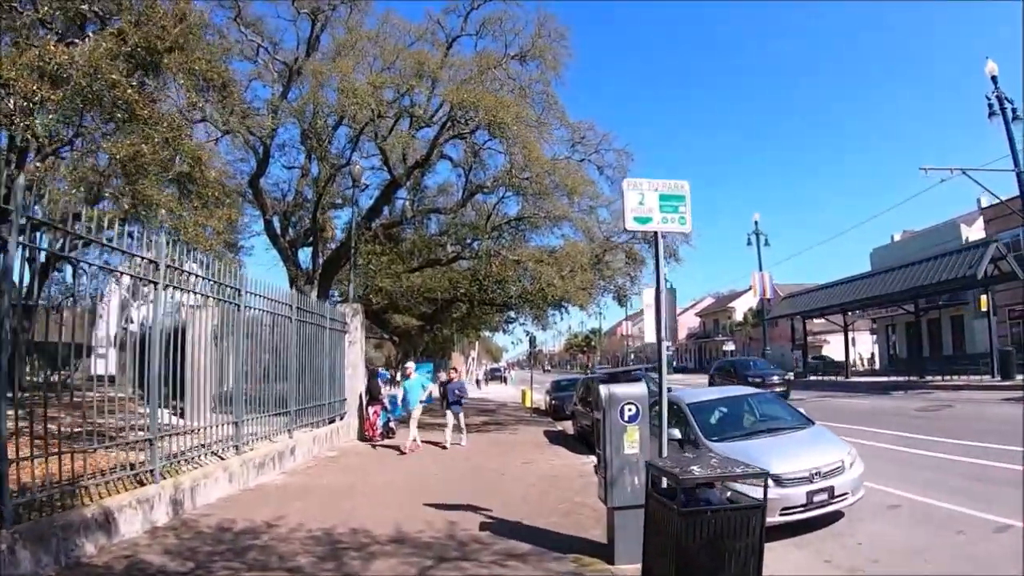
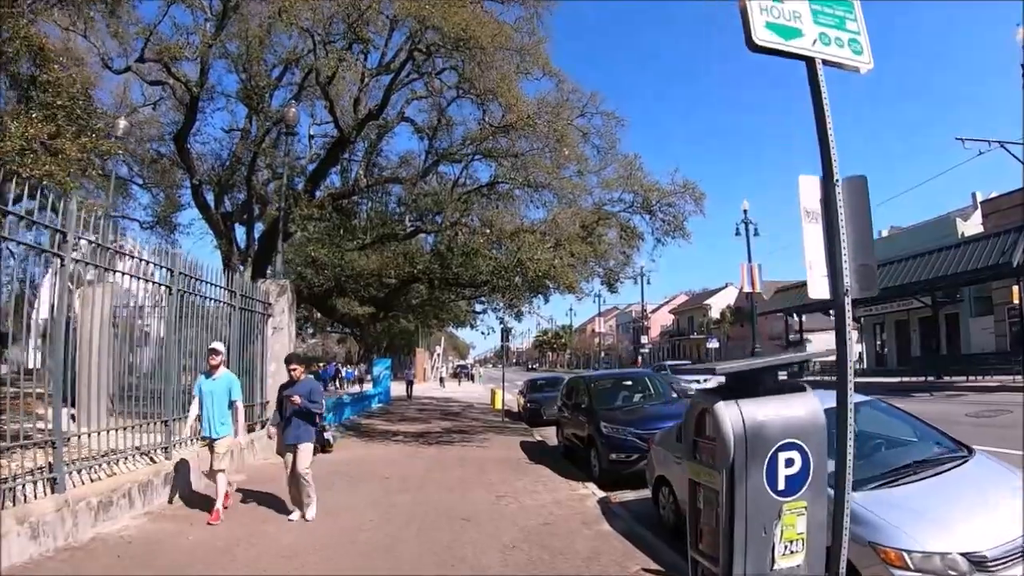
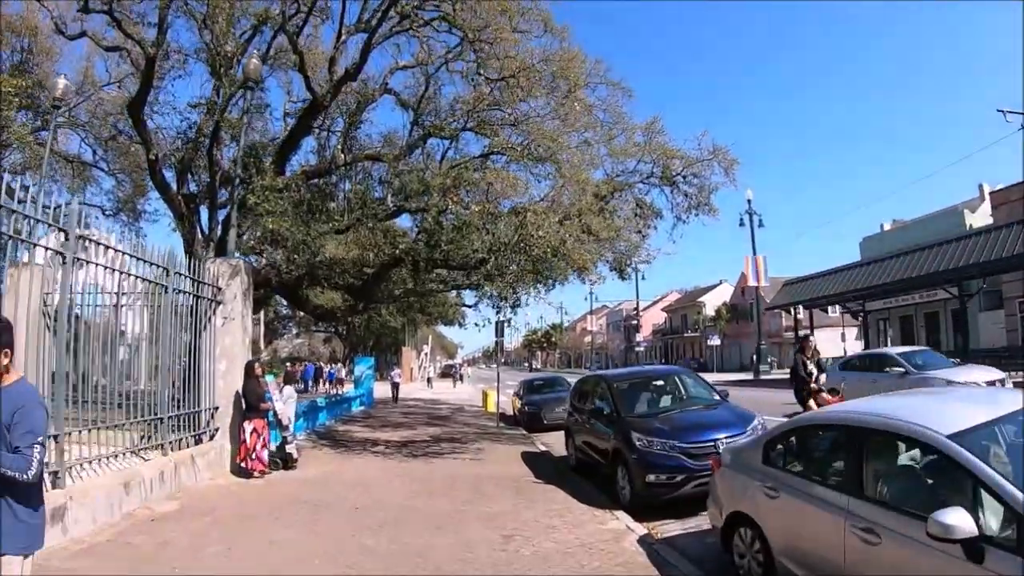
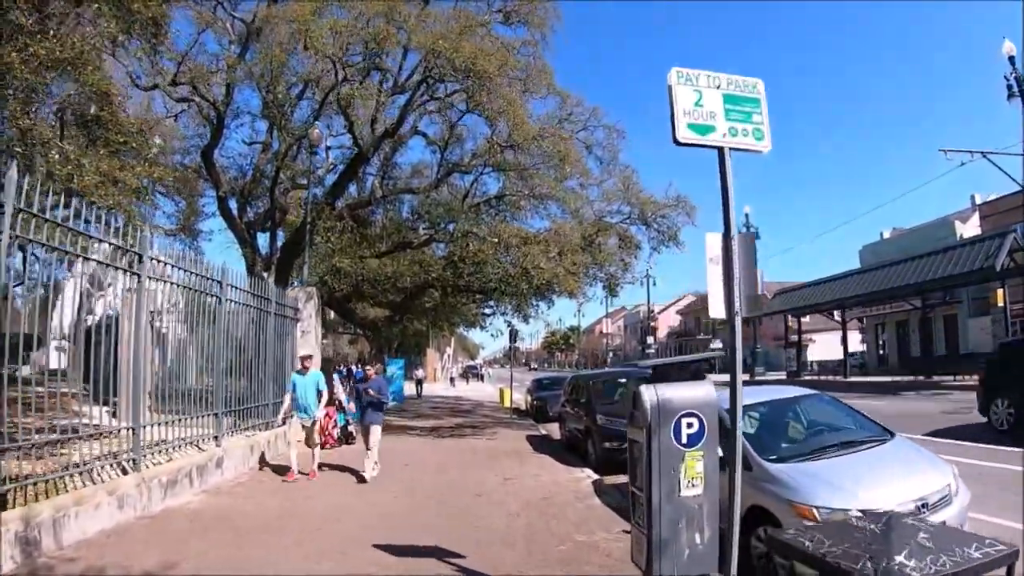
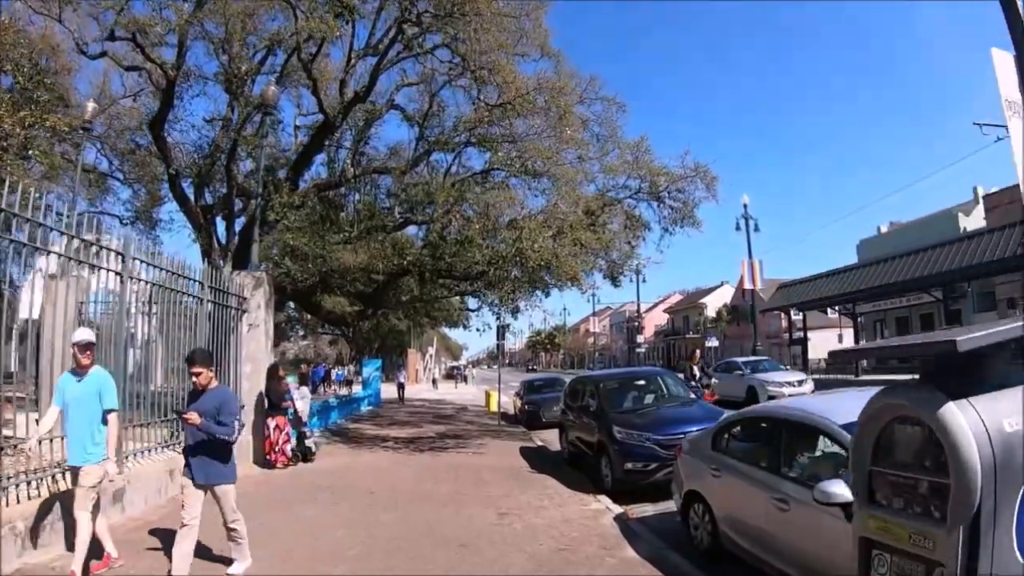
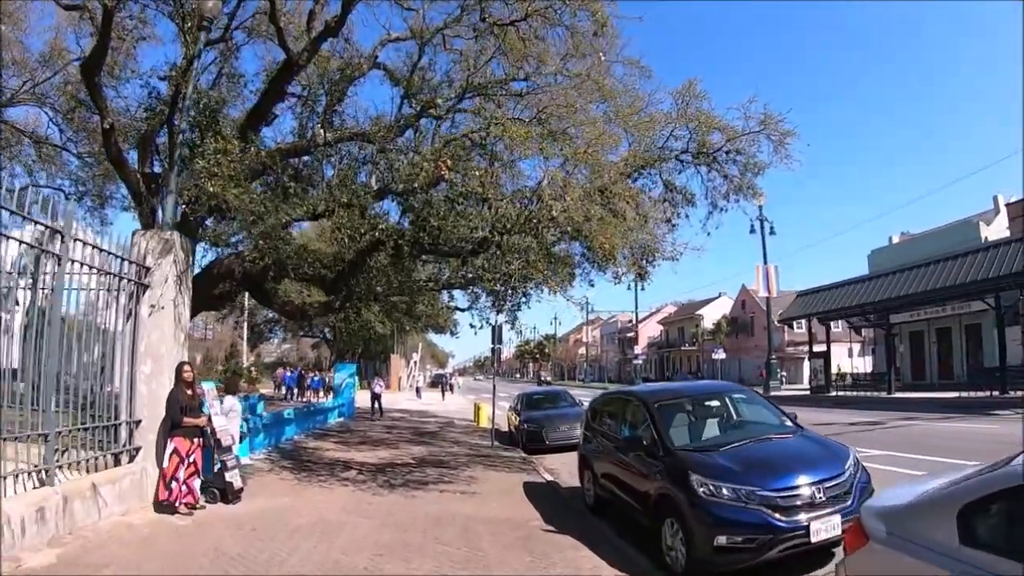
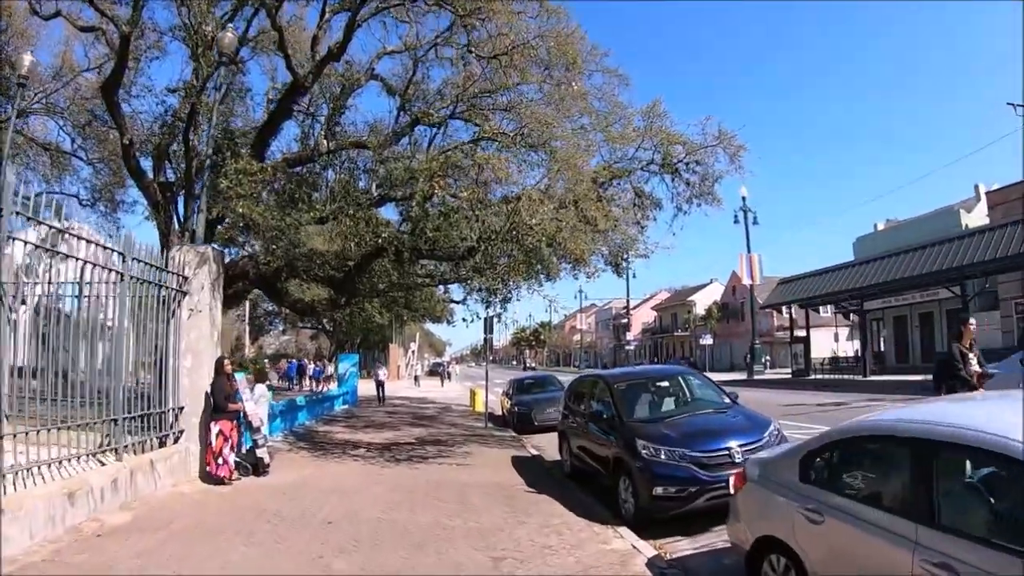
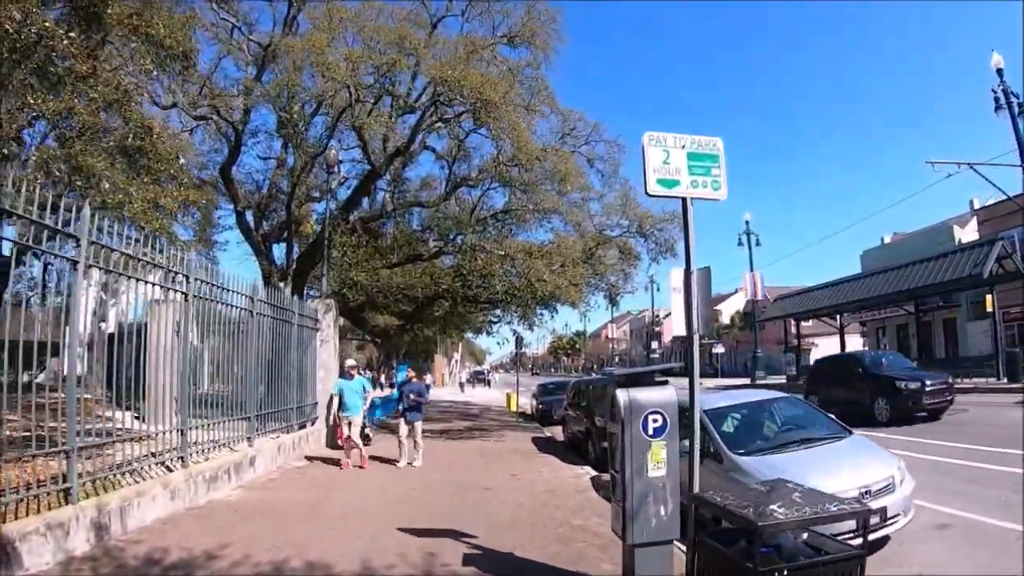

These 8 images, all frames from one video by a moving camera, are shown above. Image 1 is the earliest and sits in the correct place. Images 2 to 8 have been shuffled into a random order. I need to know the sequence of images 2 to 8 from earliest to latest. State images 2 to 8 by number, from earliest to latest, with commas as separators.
8, 4, 2, 5, 3, 7, 6
